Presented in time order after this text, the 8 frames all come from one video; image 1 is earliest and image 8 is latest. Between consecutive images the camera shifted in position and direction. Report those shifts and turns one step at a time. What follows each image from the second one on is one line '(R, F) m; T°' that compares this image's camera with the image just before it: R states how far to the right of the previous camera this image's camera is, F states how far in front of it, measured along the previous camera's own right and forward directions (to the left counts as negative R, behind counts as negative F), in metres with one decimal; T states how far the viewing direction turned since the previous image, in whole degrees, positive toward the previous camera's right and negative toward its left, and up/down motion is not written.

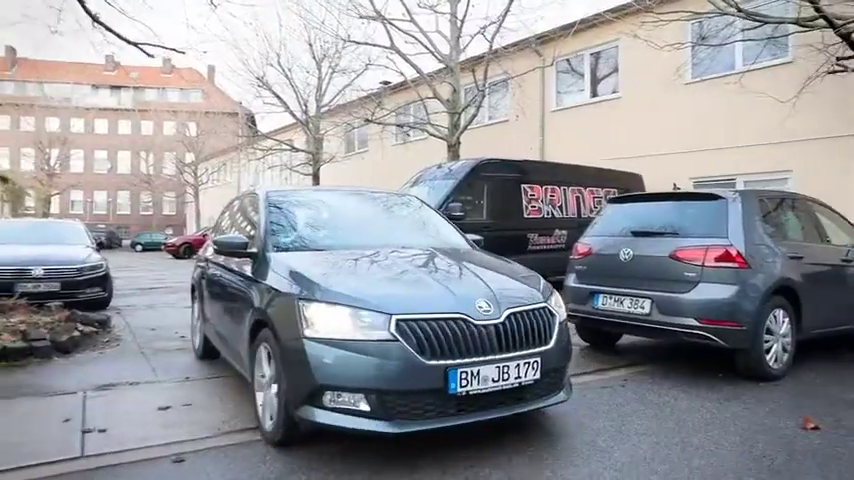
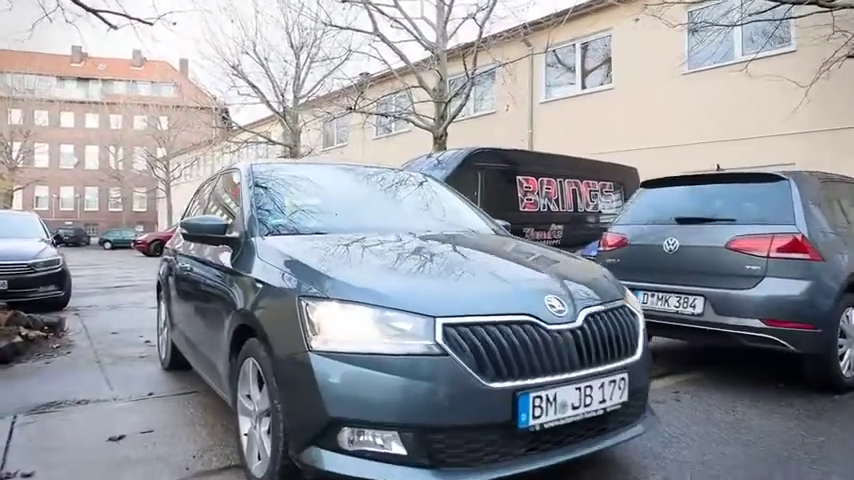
(-0.3, +0.8) m; +2°
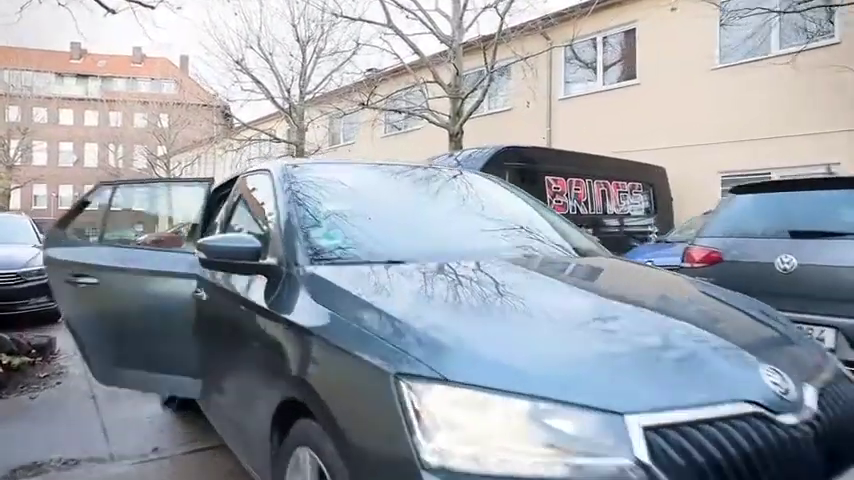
(-0.4, +0.8) m; 0°
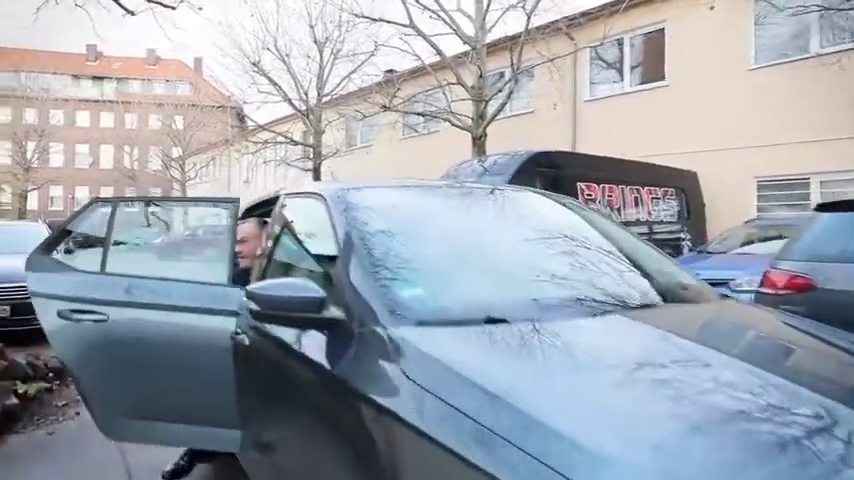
(-0.2, +0.4) m; -1°
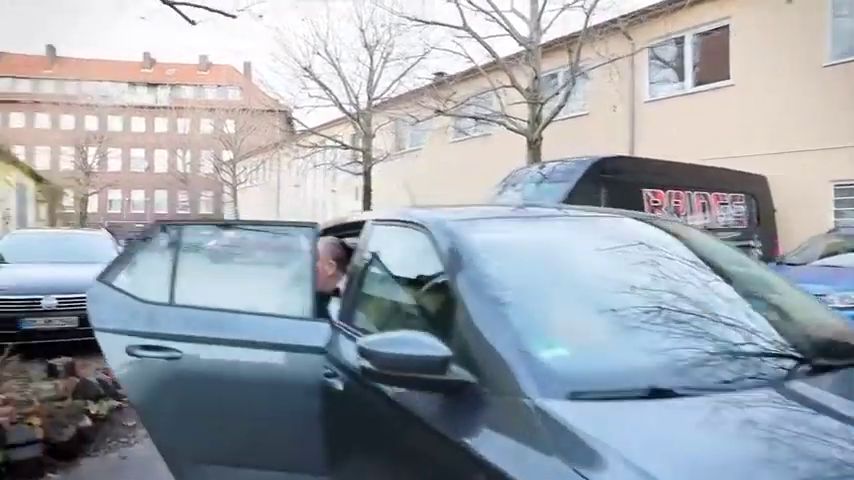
(-0.2, +0.2) m; -4°
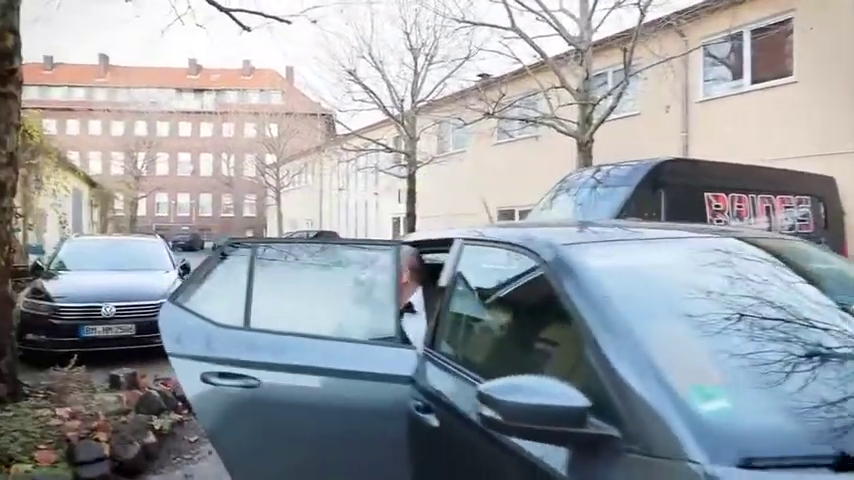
(-0.2, +0.2) m; -3°
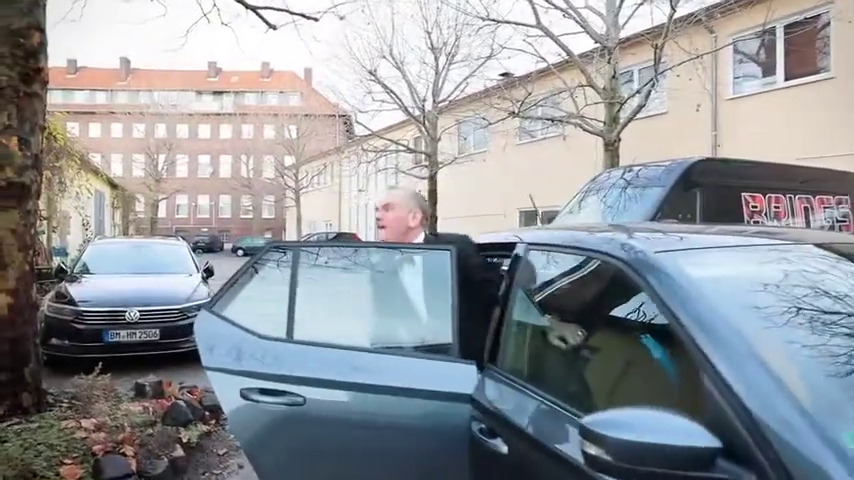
(-0.2, +0.2) m; -1°
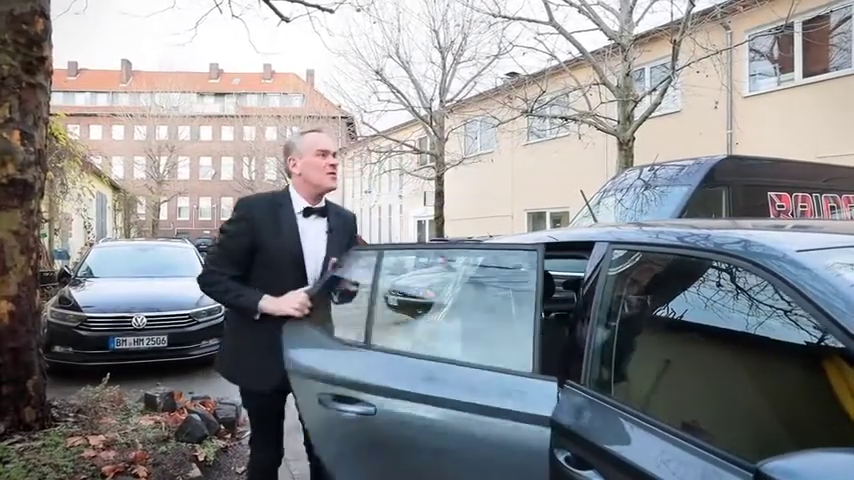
(-0.2, +0.3) m; 0°
